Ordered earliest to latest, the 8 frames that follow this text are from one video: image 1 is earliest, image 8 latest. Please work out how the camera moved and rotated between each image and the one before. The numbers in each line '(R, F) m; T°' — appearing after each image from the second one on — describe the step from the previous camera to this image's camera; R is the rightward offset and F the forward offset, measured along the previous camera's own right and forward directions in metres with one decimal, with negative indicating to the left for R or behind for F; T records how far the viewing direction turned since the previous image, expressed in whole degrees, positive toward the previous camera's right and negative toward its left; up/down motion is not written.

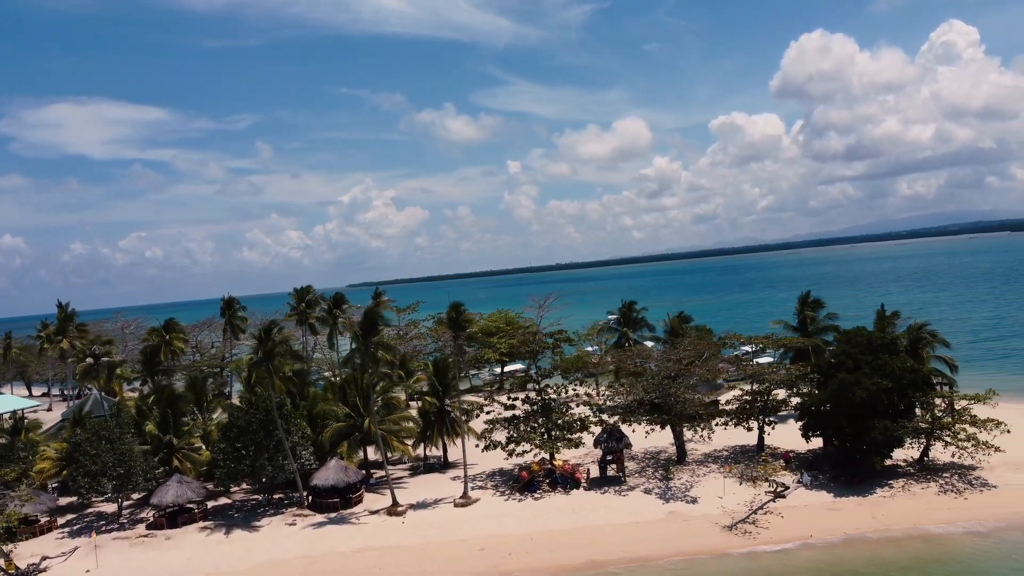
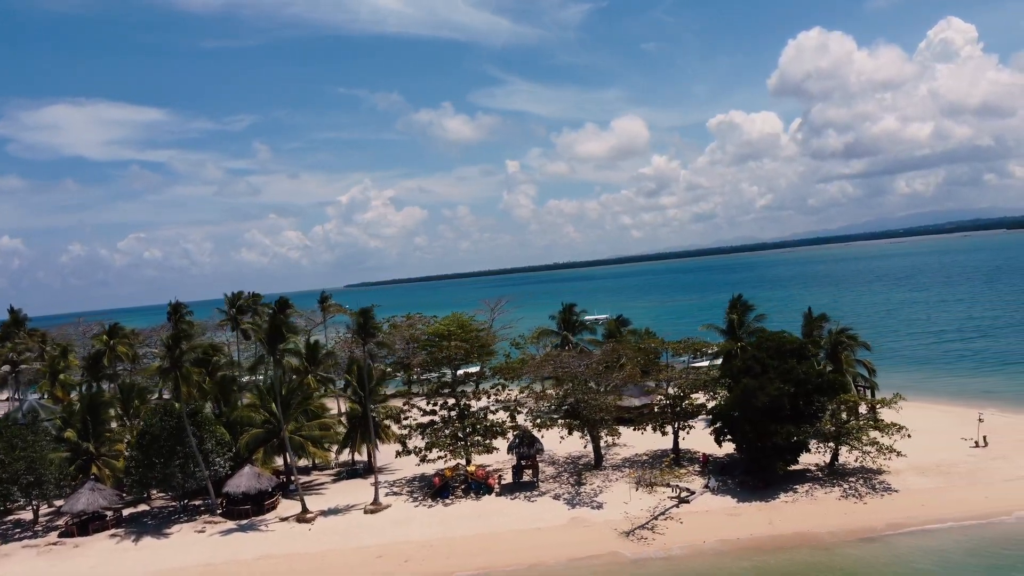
(+2.9, -0.1) m; 0°
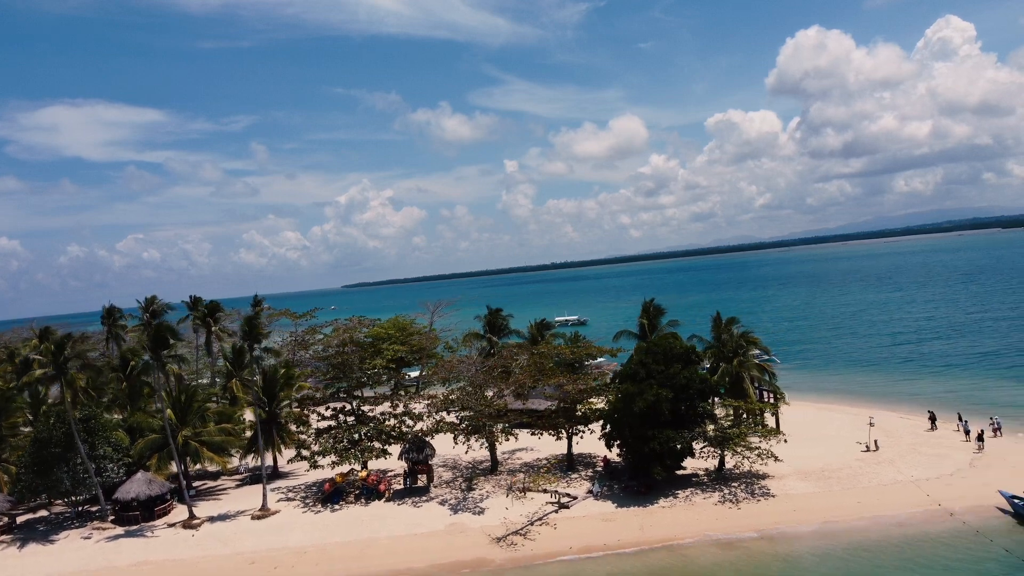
(+3.7, -0.1) m; 0°
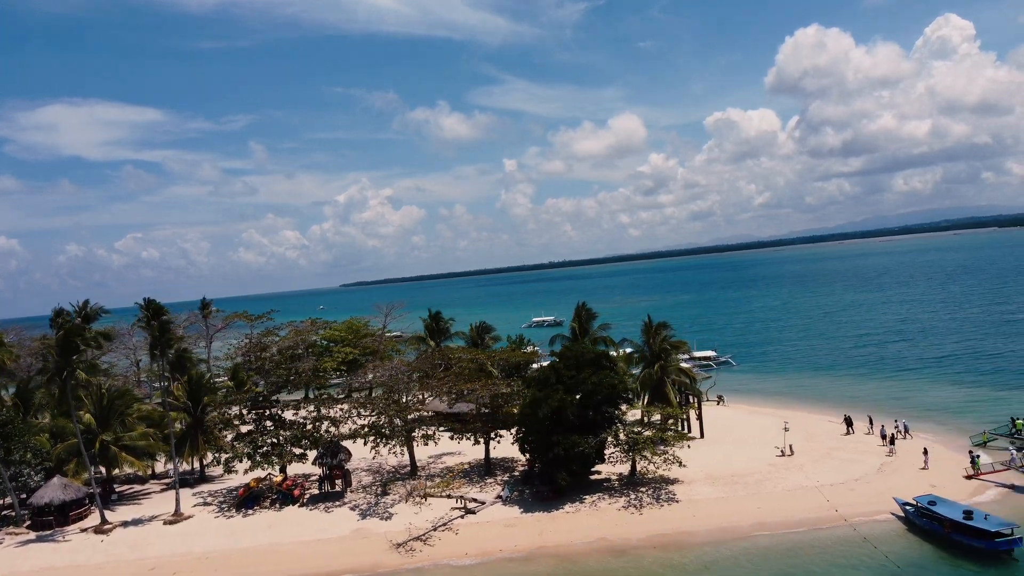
(+2.9, -0.1) m; 0°
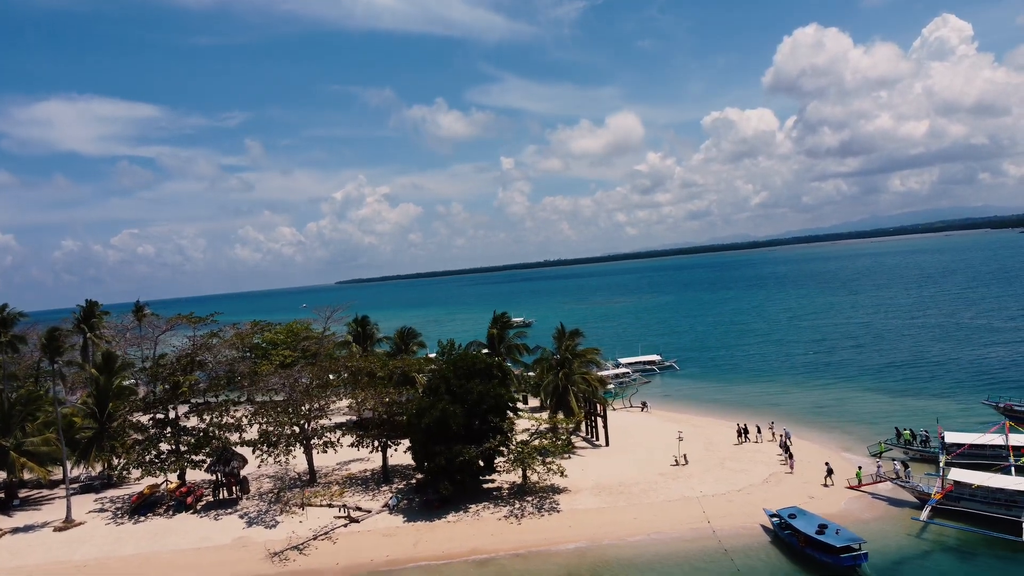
(+3.5, -0.1) m; 0°
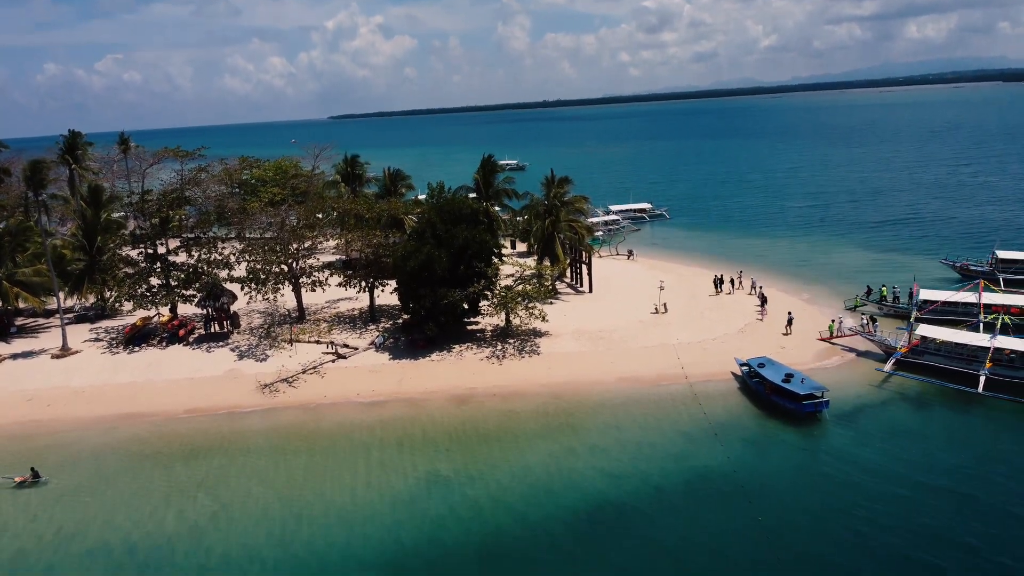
(+0.3, 0.0) m; +1°
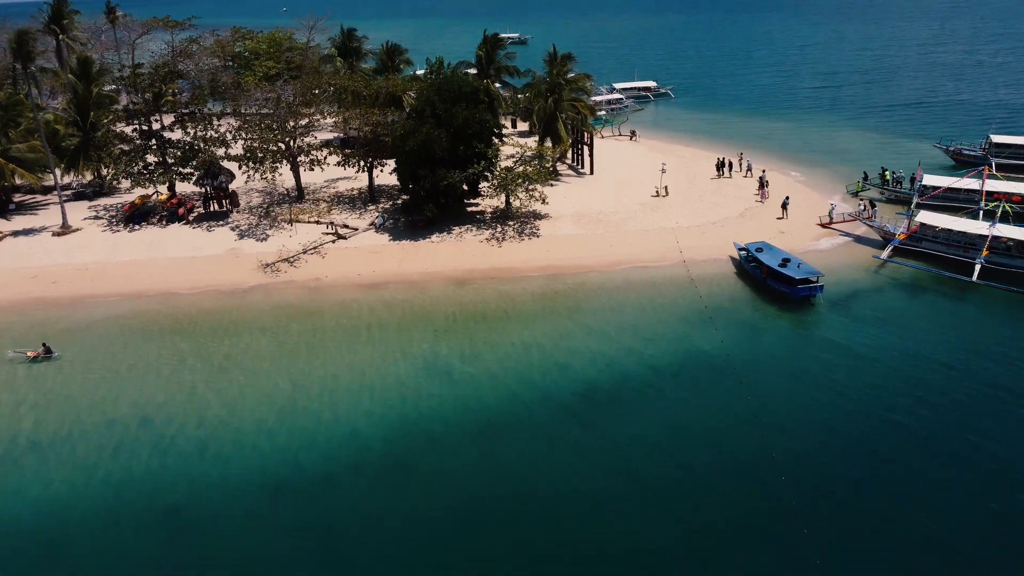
(0.0, 0.0) m; 0°
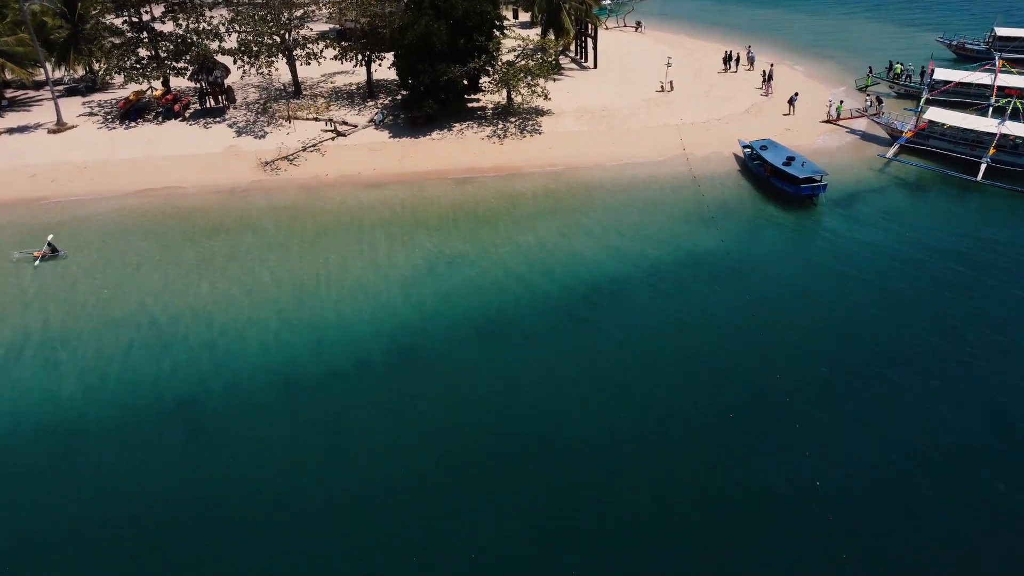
(0.0, -0.1) m; 0°
